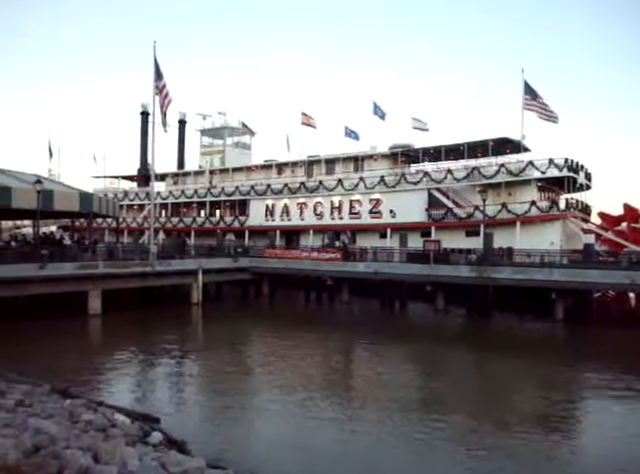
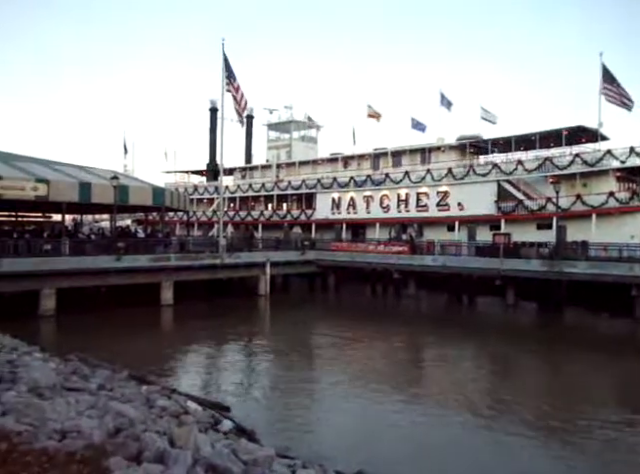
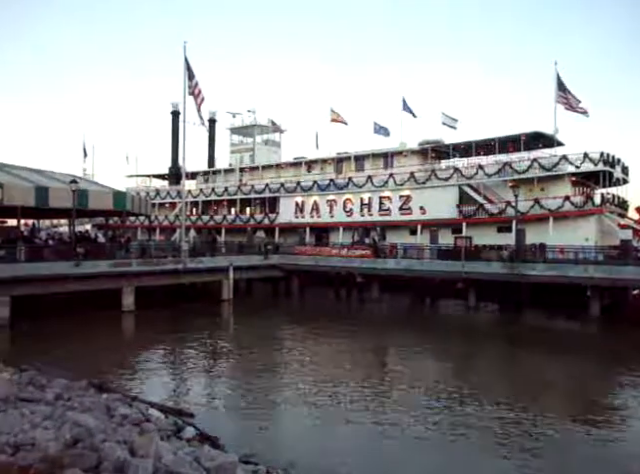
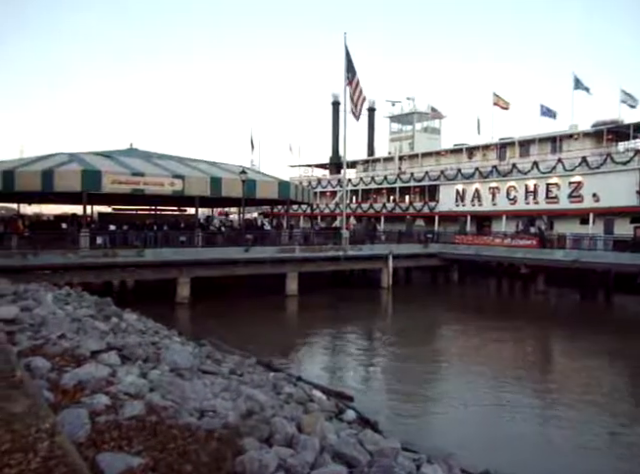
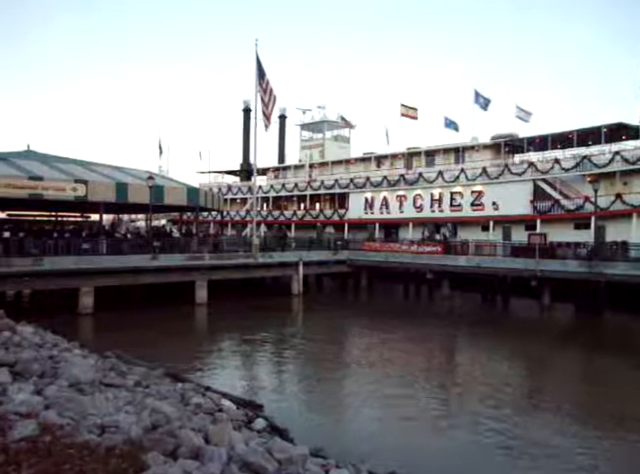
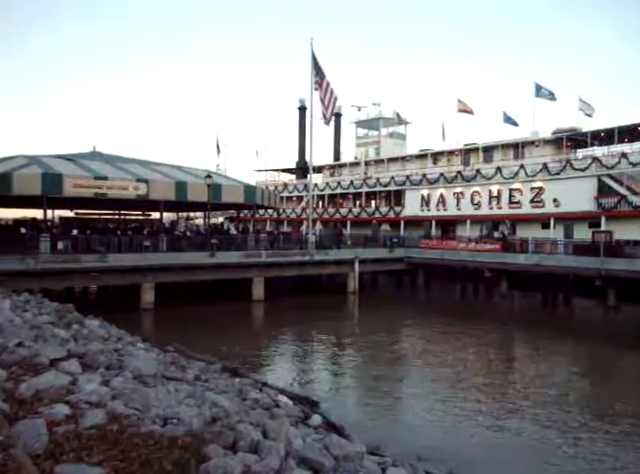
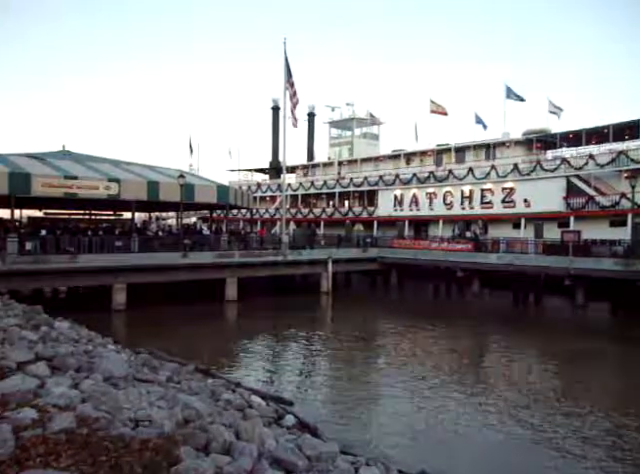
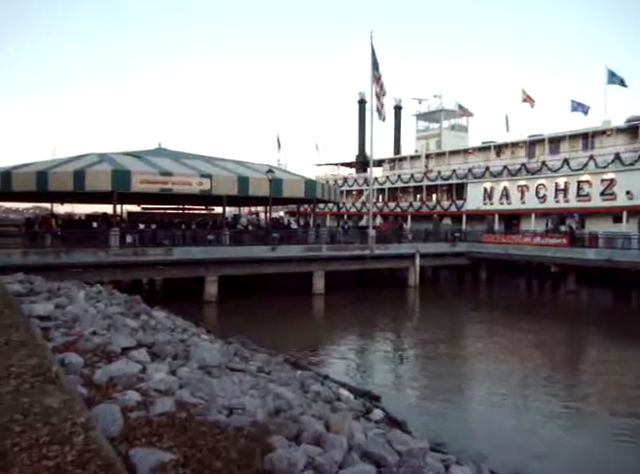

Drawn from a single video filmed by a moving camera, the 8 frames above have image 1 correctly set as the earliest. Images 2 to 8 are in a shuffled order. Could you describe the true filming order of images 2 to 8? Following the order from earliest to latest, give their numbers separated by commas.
3, 2, 5, 7, 6, 4, 8
